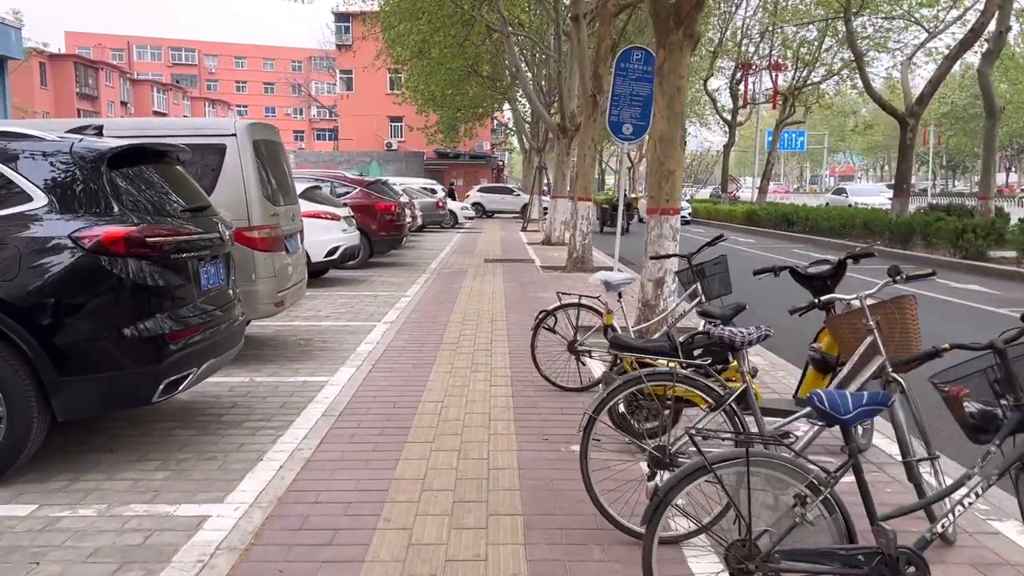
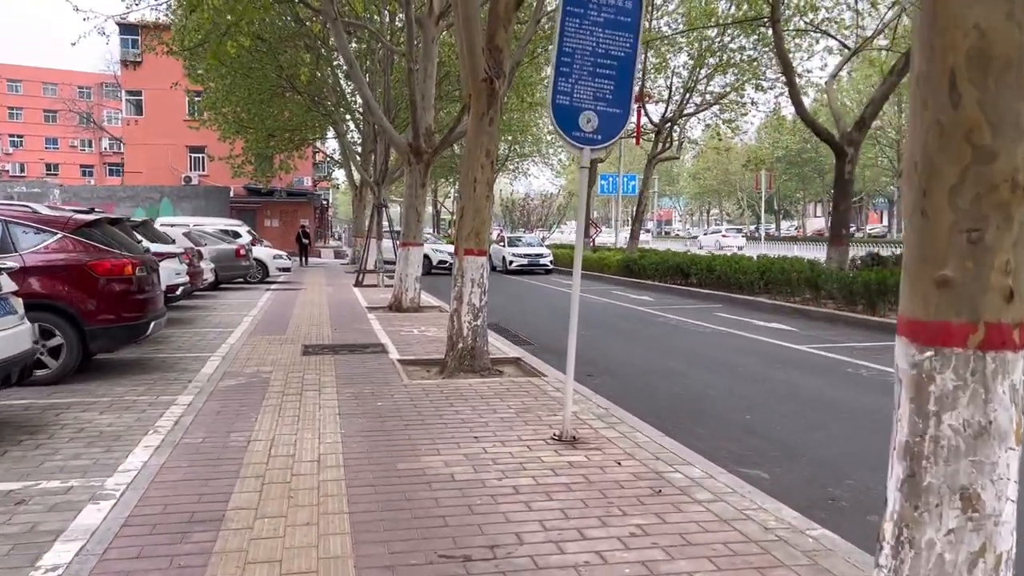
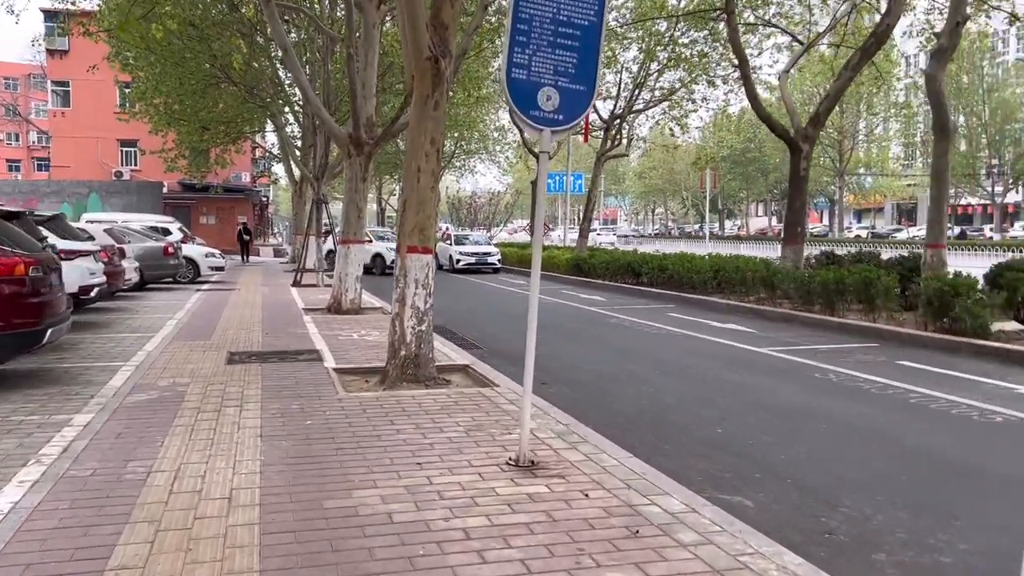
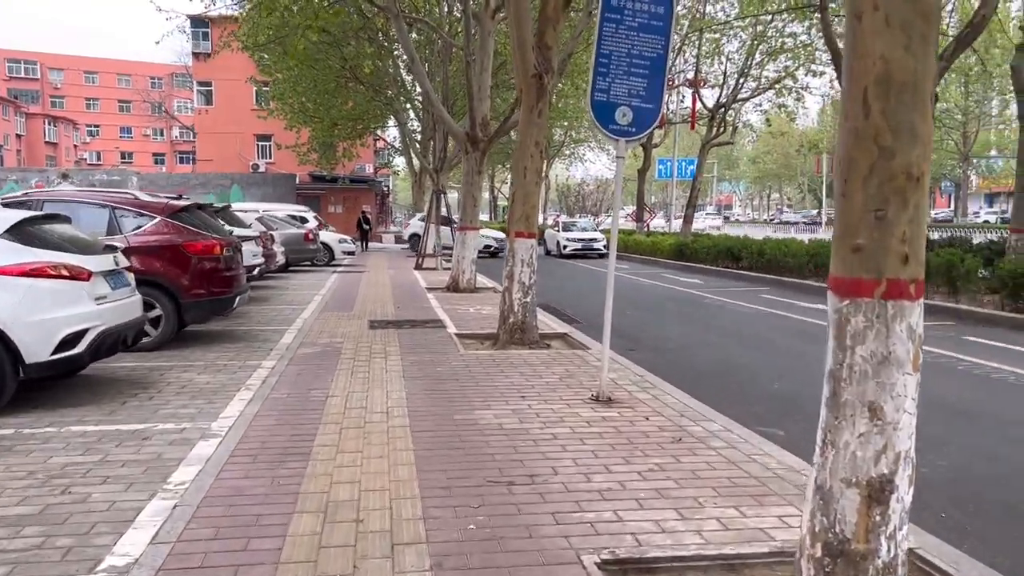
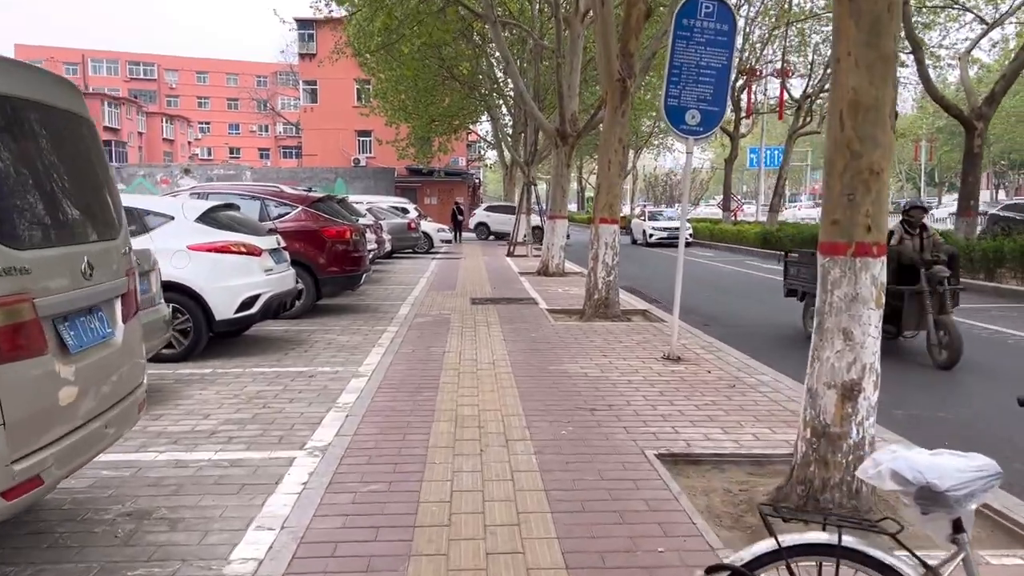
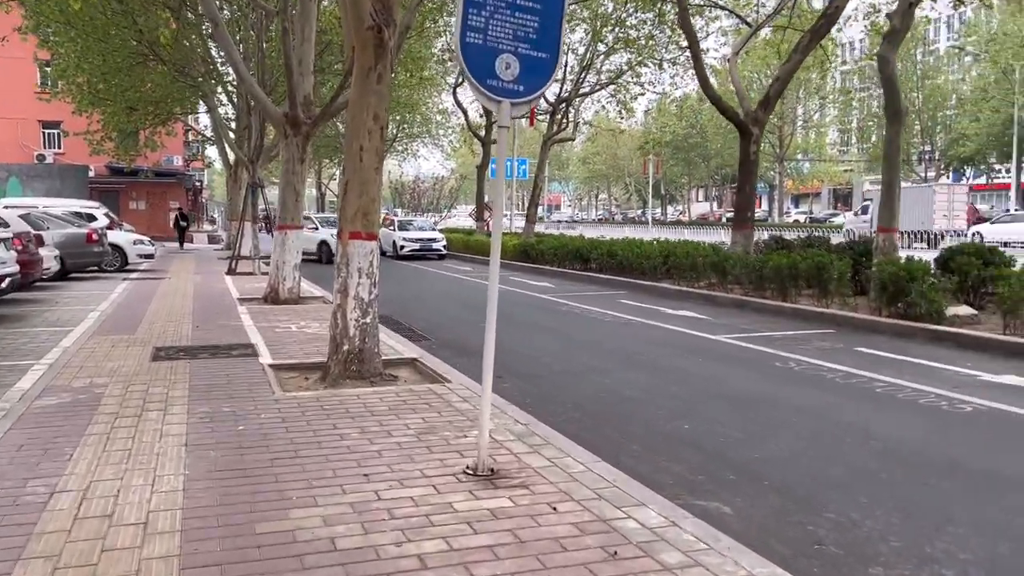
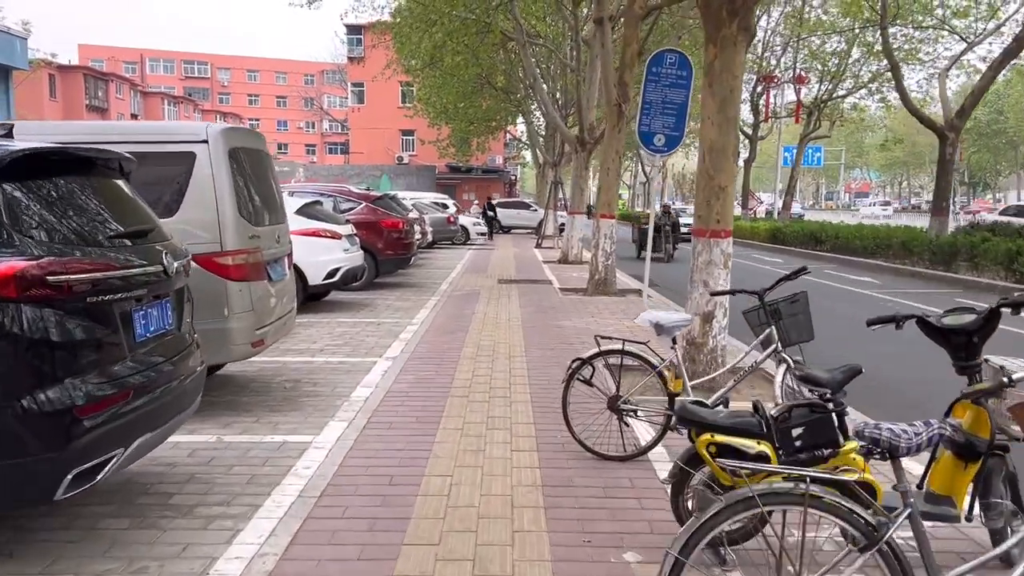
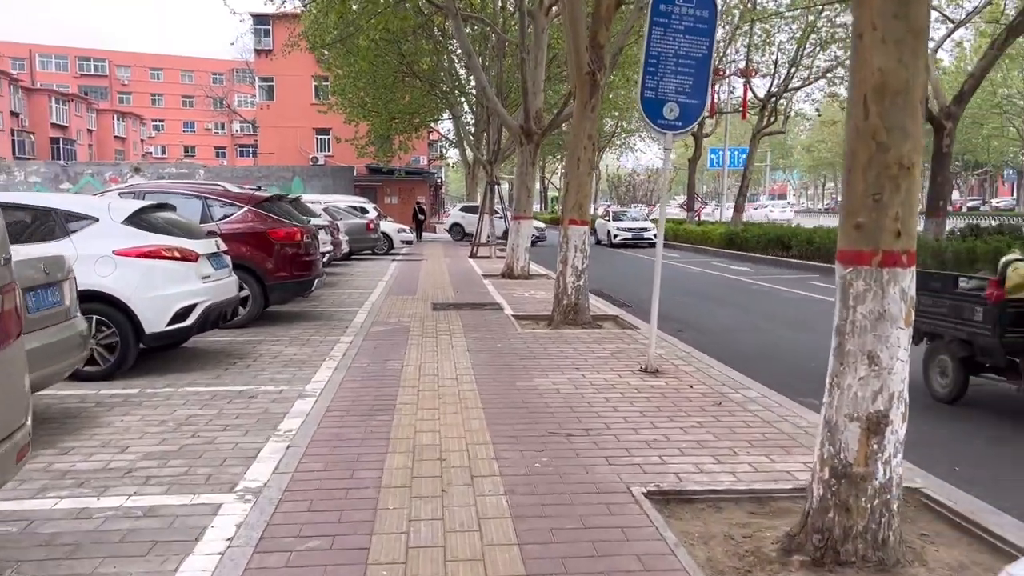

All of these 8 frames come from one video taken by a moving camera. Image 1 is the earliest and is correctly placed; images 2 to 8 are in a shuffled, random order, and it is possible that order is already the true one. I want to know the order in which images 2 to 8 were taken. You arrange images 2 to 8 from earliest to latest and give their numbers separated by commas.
7, 5, 8, 4, 2, 3, 6
